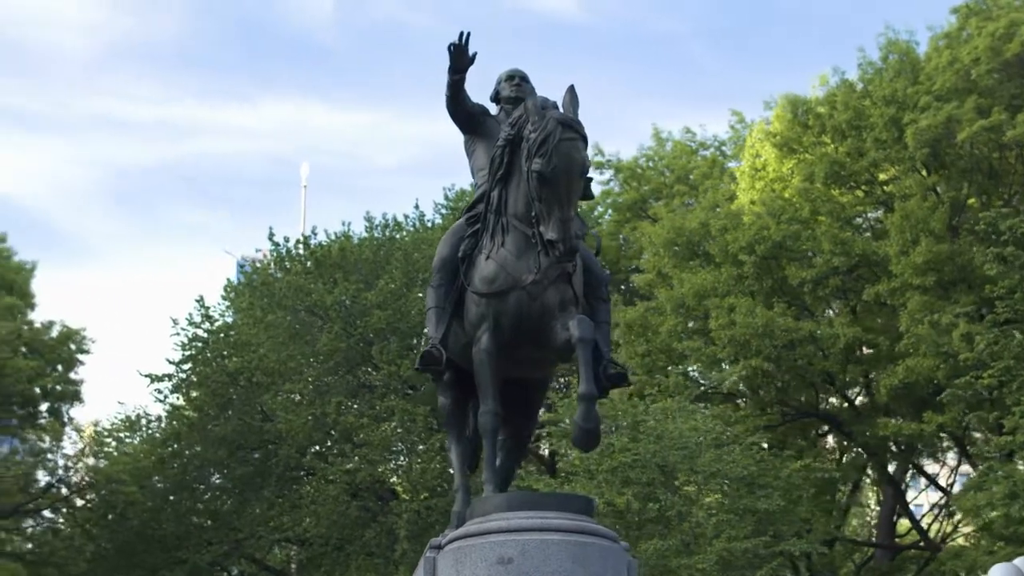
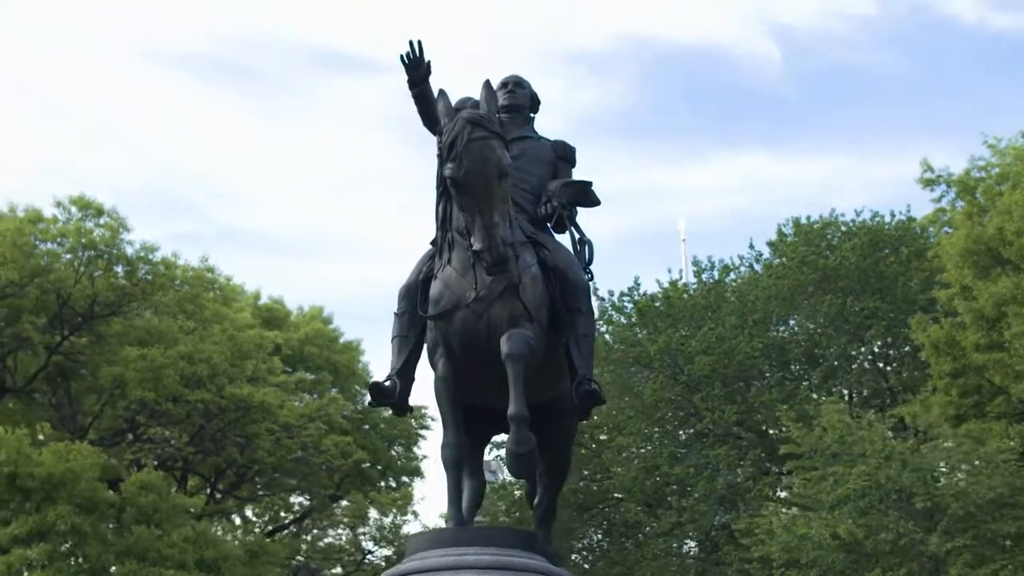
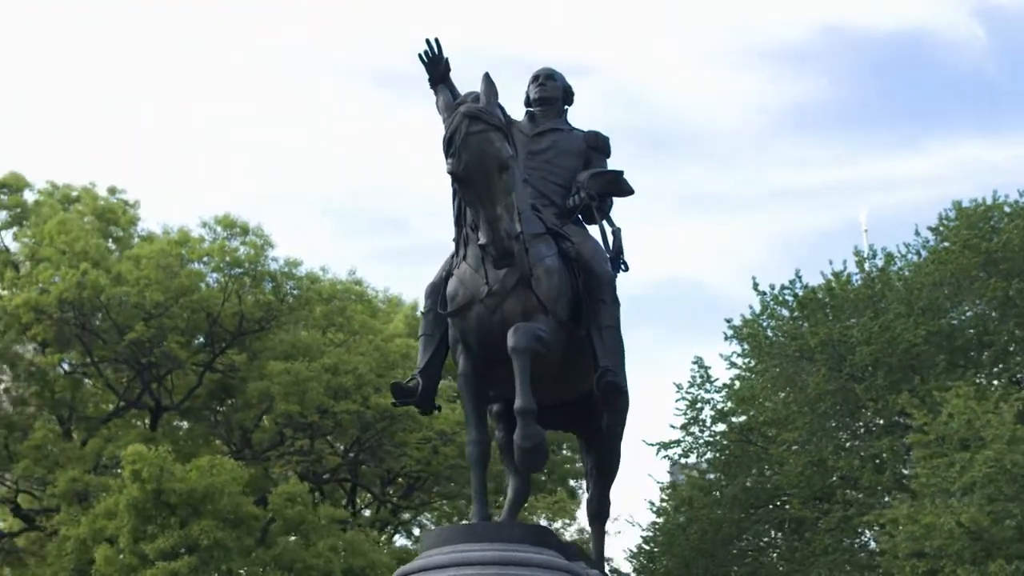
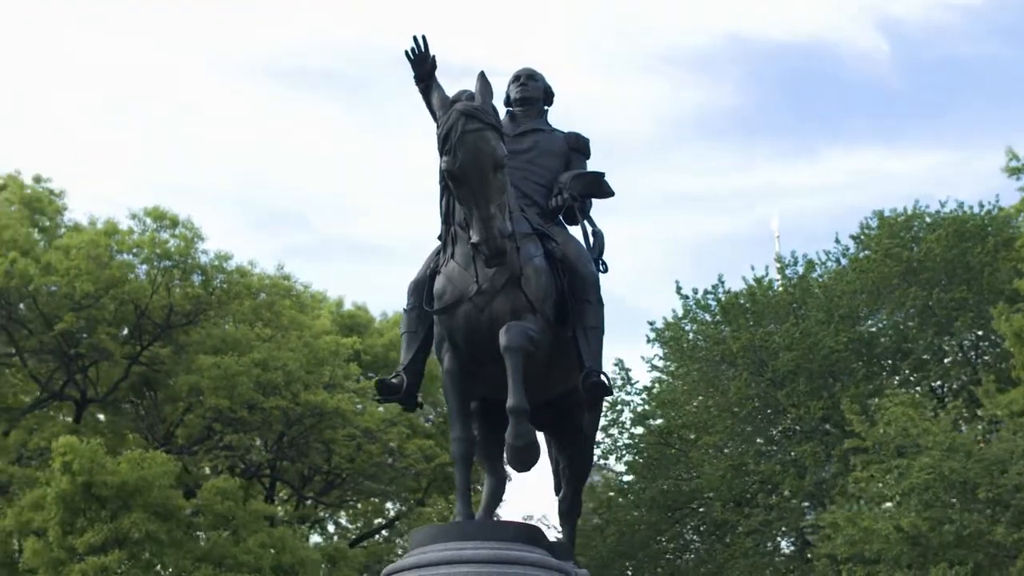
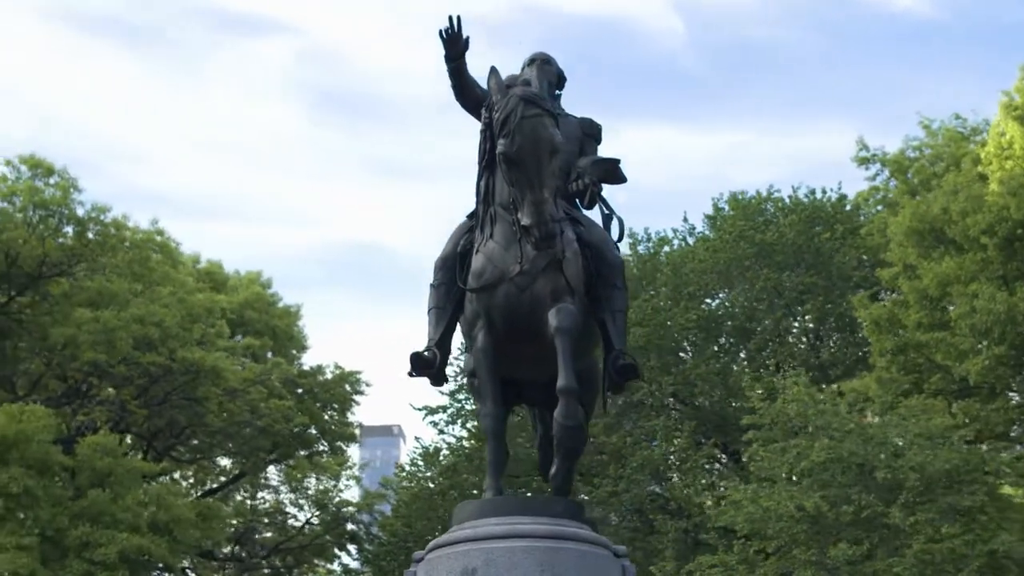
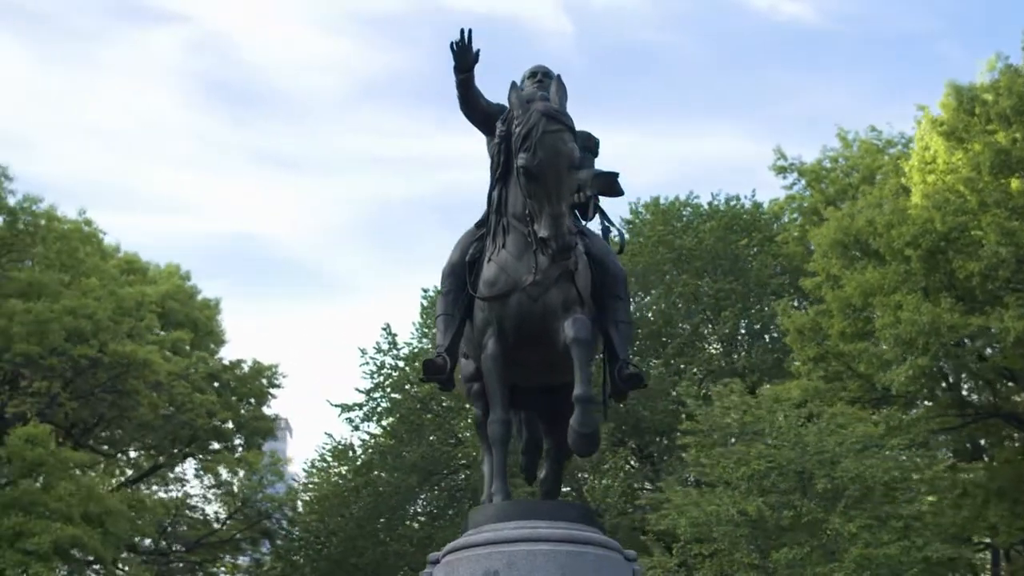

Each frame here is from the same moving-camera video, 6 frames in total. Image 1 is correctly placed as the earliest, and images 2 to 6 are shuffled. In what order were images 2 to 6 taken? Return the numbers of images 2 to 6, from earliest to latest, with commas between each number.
6, 5, 2, 4, 3
